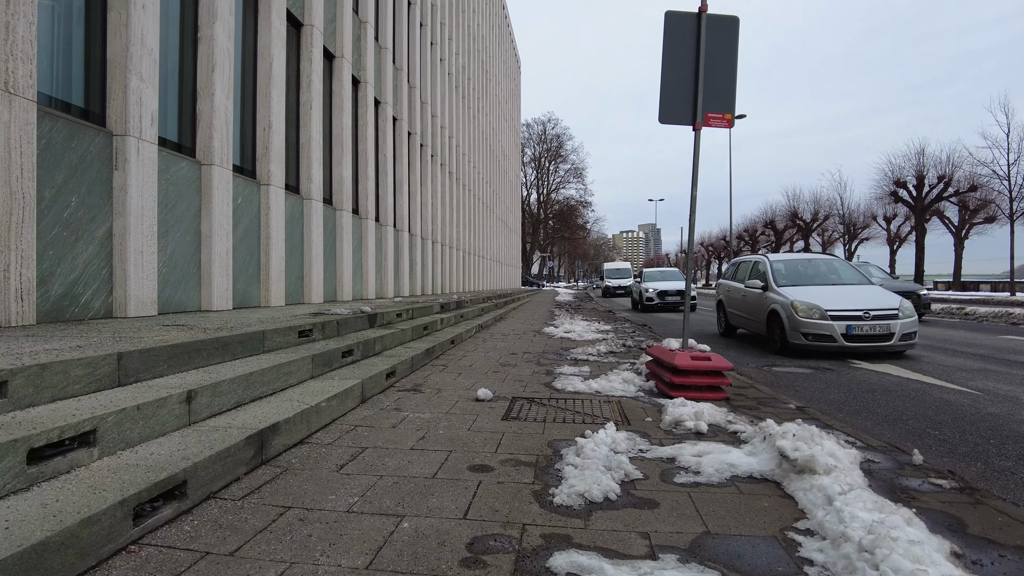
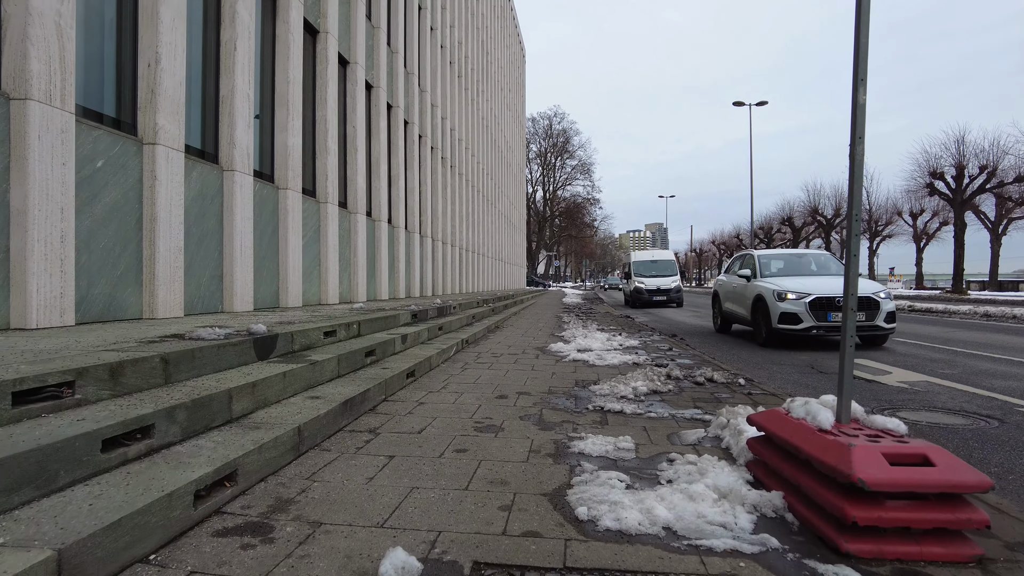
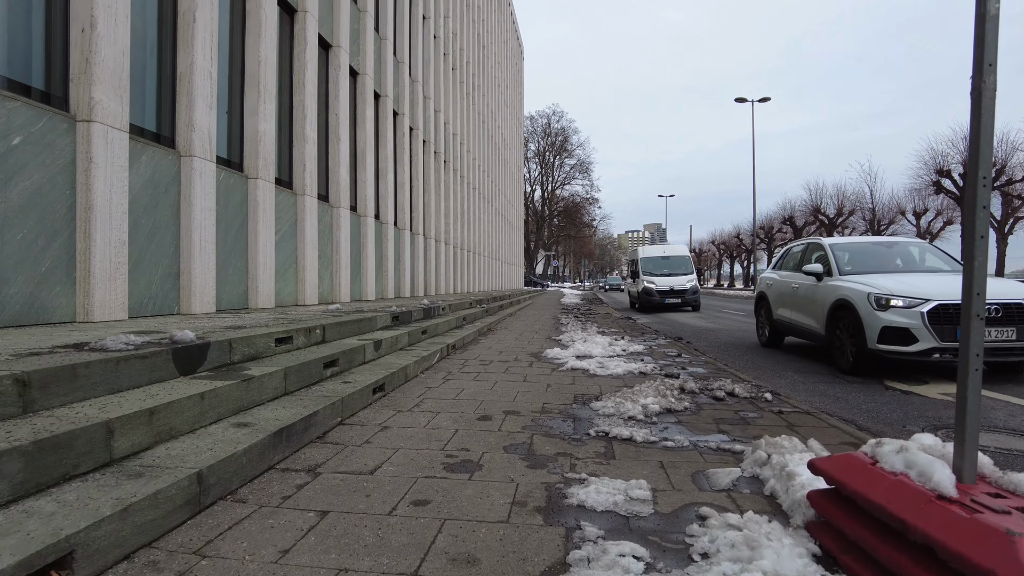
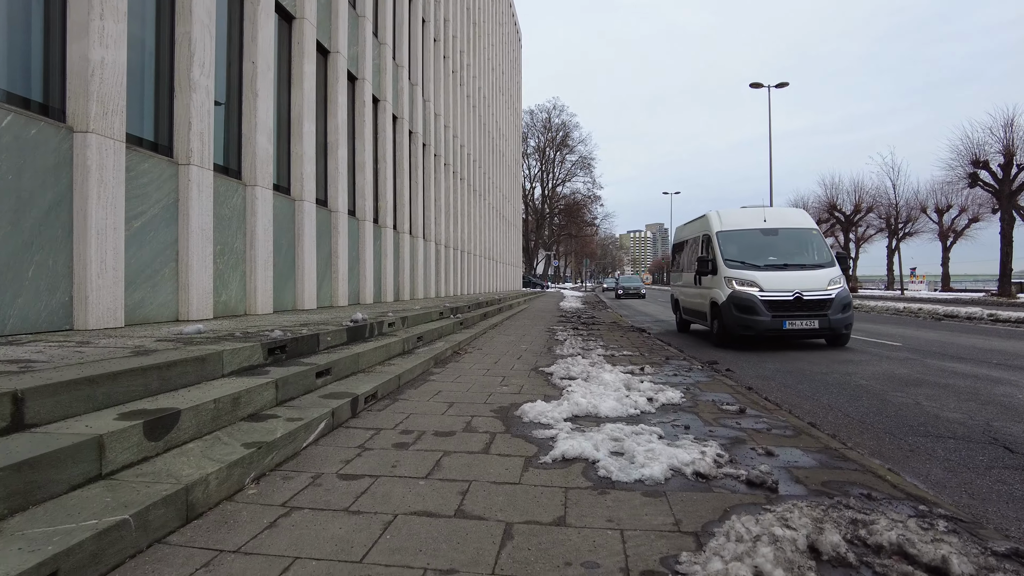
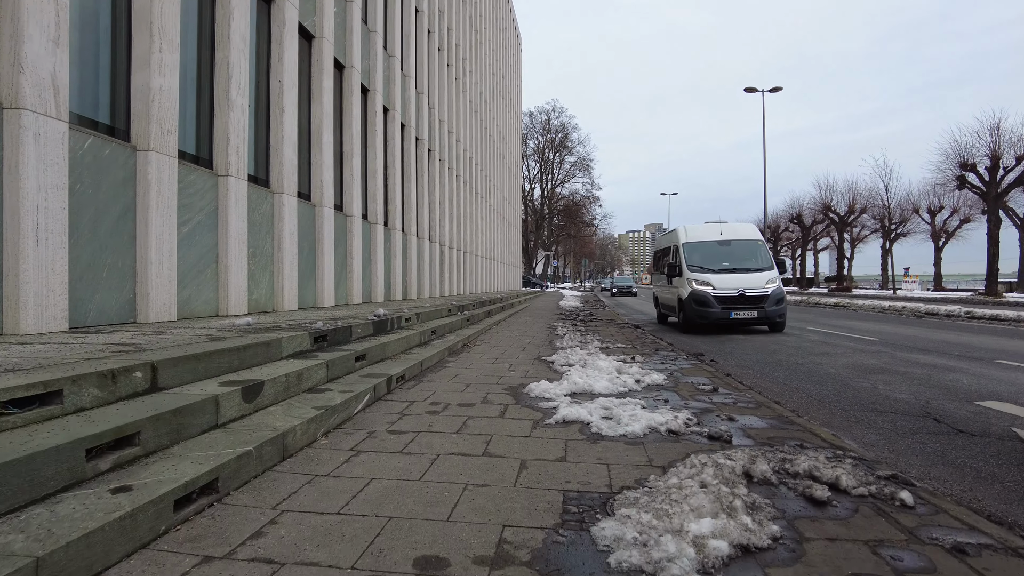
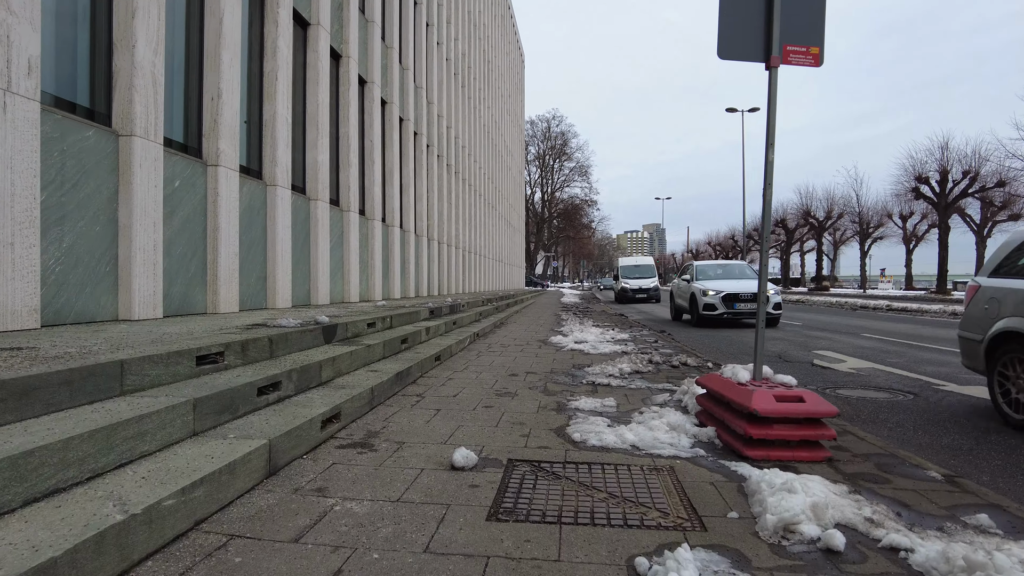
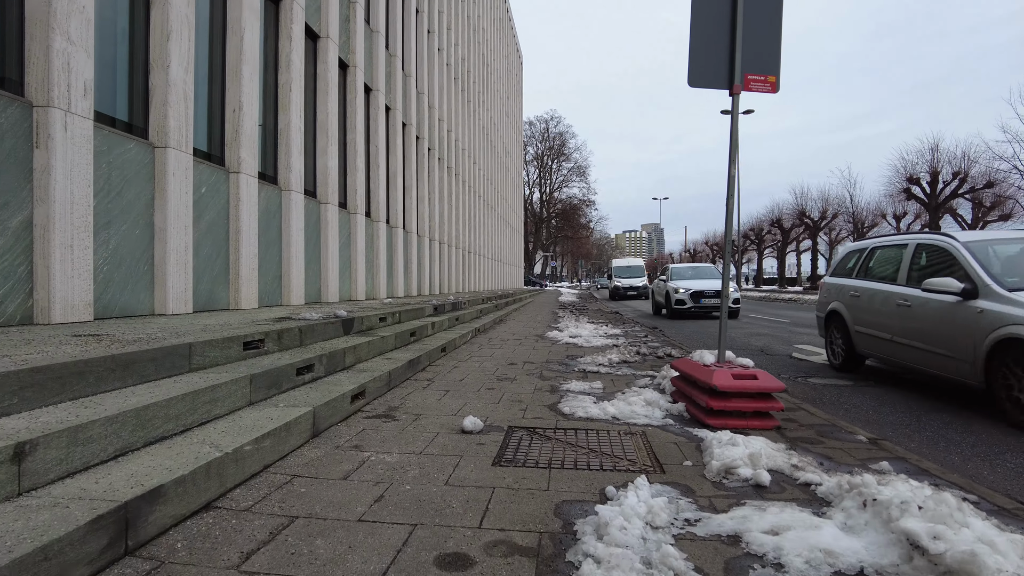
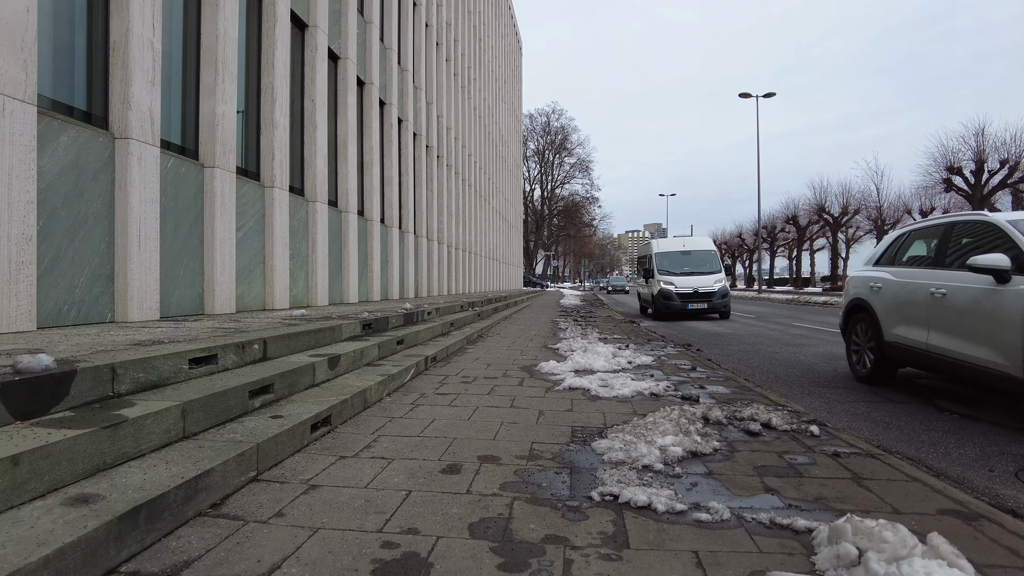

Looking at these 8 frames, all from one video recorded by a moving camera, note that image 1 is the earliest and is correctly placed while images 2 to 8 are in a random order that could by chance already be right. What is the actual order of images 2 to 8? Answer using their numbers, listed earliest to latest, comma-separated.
7, 6, 2, 3, 8, 5, 4
